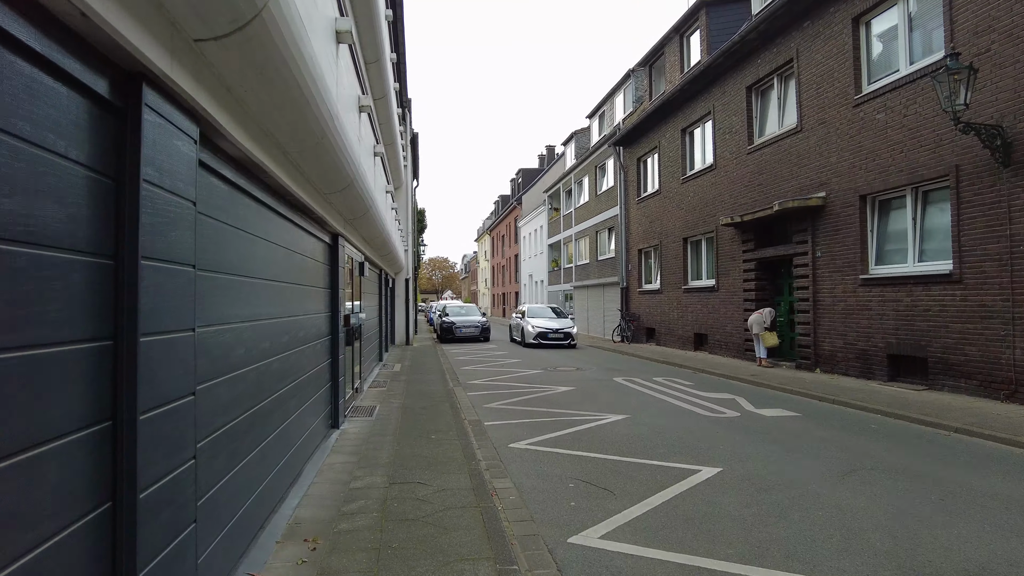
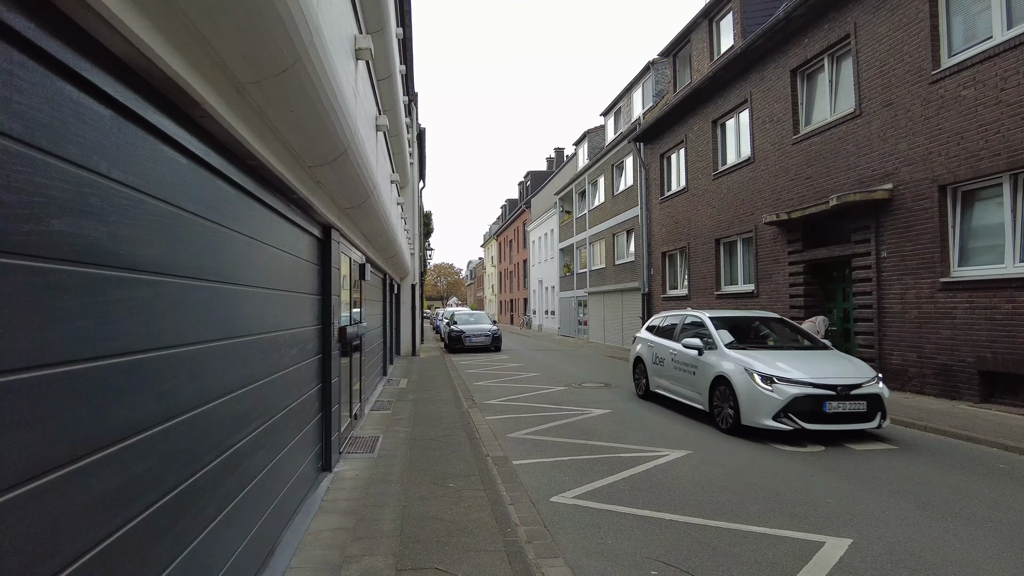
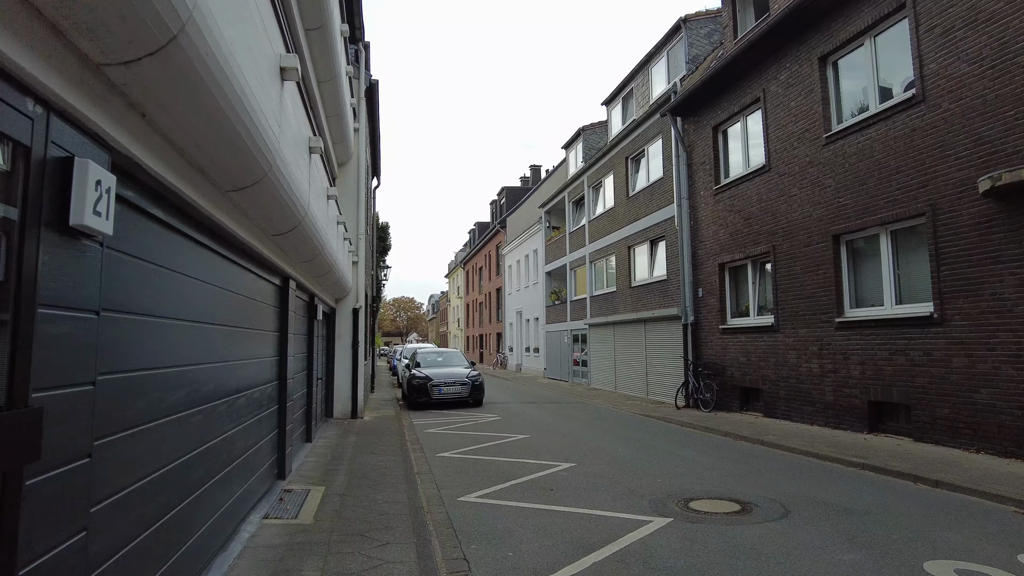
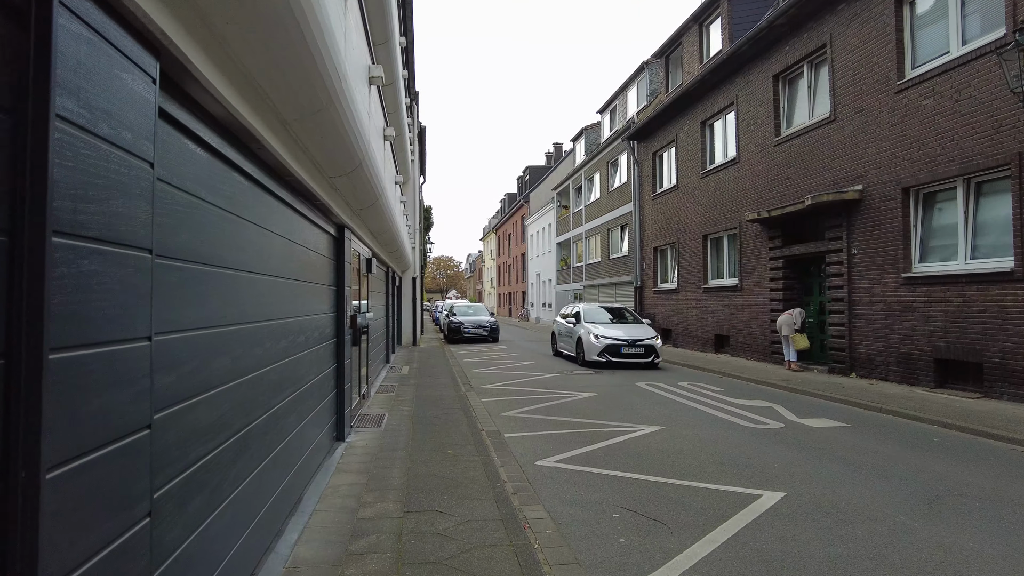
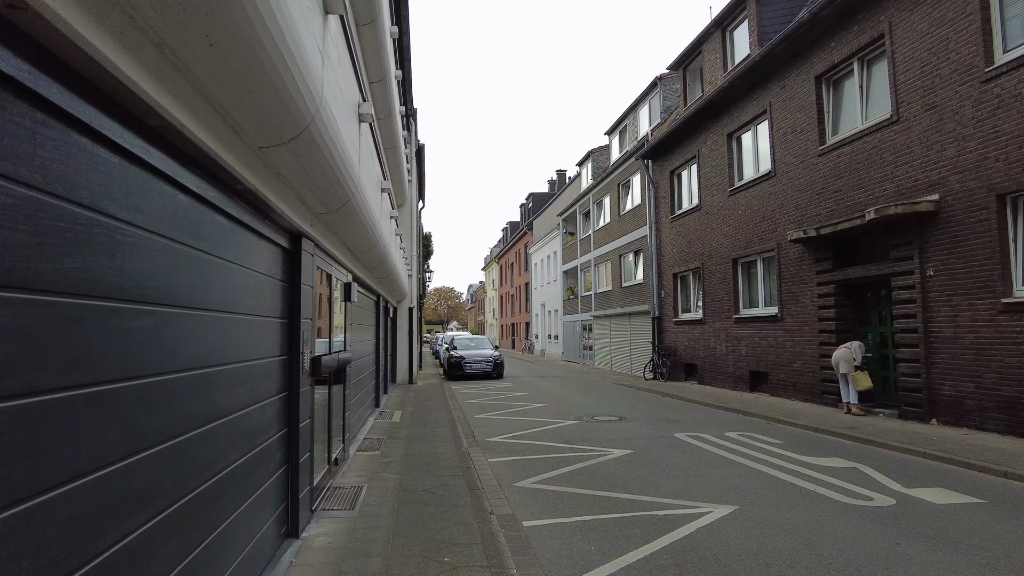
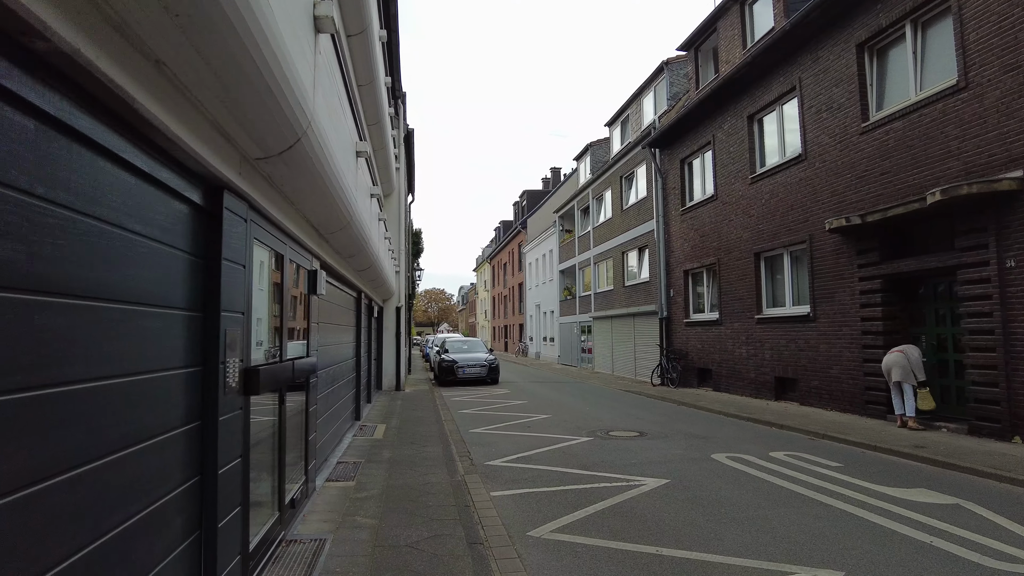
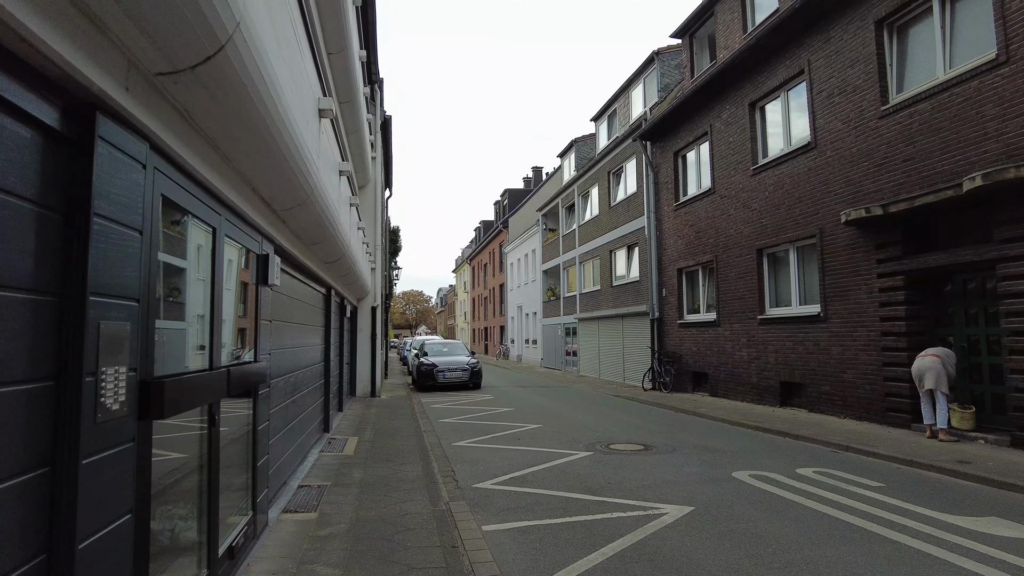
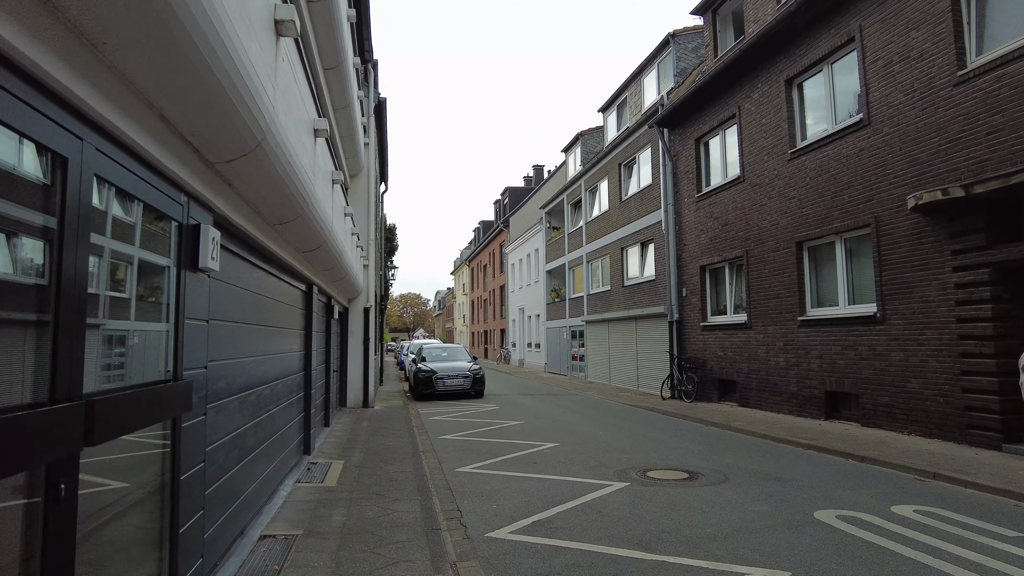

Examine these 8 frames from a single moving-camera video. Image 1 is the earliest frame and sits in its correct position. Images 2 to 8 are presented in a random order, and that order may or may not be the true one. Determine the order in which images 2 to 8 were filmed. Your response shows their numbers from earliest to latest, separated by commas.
4, 2, 5, 6, 7, 8, 3
